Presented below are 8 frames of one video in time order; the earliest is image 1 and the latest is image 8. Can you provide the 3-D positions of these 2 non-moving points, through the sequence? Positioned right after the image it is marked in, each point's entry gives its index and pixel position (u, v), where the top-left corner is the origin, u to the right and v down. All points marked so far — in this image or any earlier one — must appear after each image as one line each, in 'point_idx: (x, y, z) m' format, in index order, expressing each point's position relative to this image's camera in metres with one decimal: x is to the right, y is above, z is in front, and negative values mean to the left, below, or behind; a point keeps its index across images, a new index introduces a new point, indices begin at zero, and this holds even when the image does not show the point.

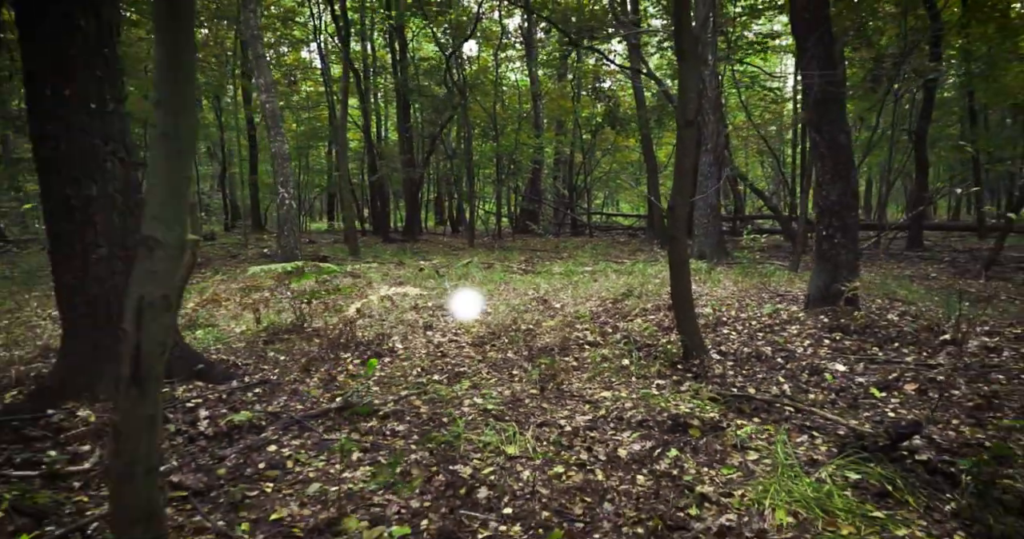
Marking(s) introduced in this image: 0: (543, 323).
0: (+0.4, -0.6, +8.0) m
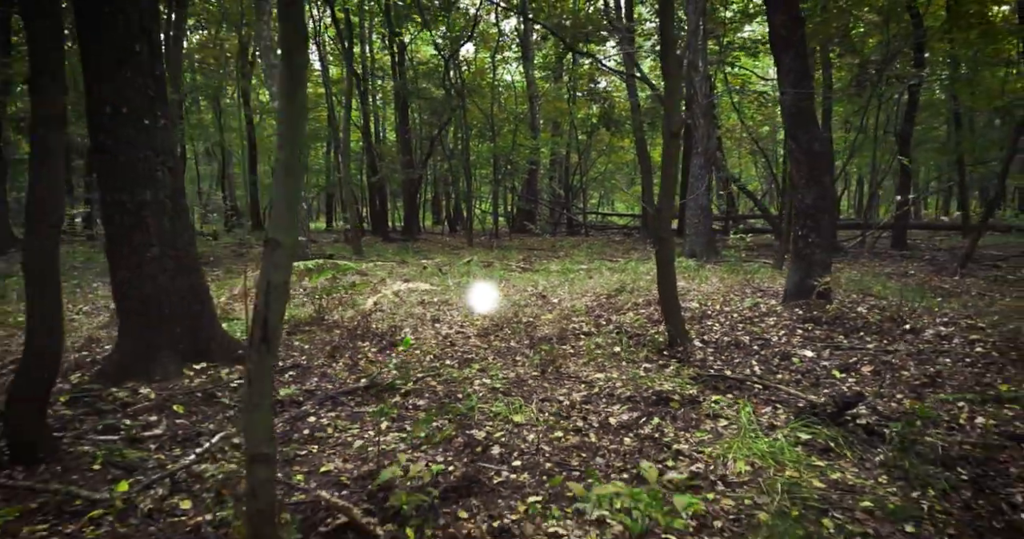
0: (+0.4, -0.6, +8.7) m
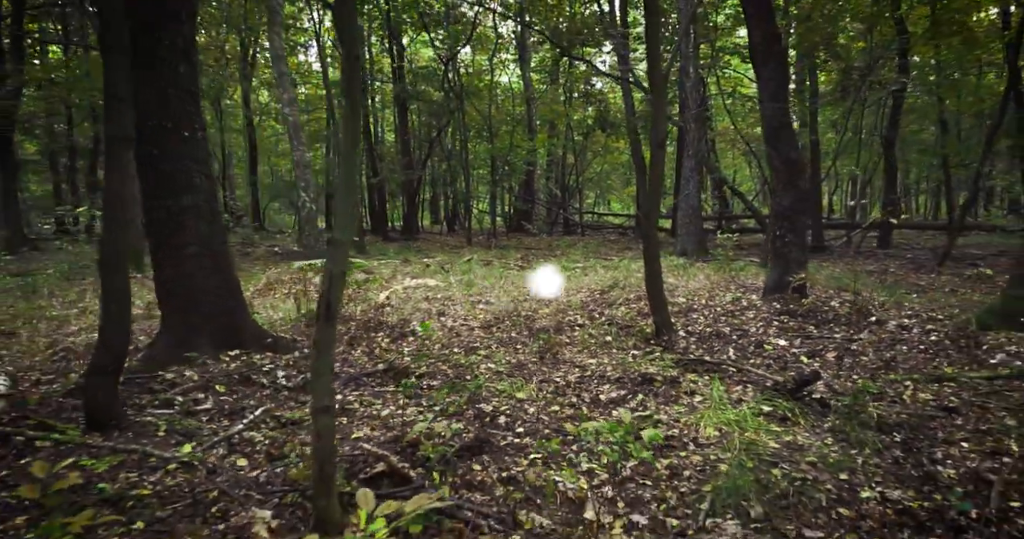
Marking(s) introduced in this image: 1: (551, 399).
0: (+0.4, -0.5, +9.5) m
1: (+0.3, -1.0, +5.4) m
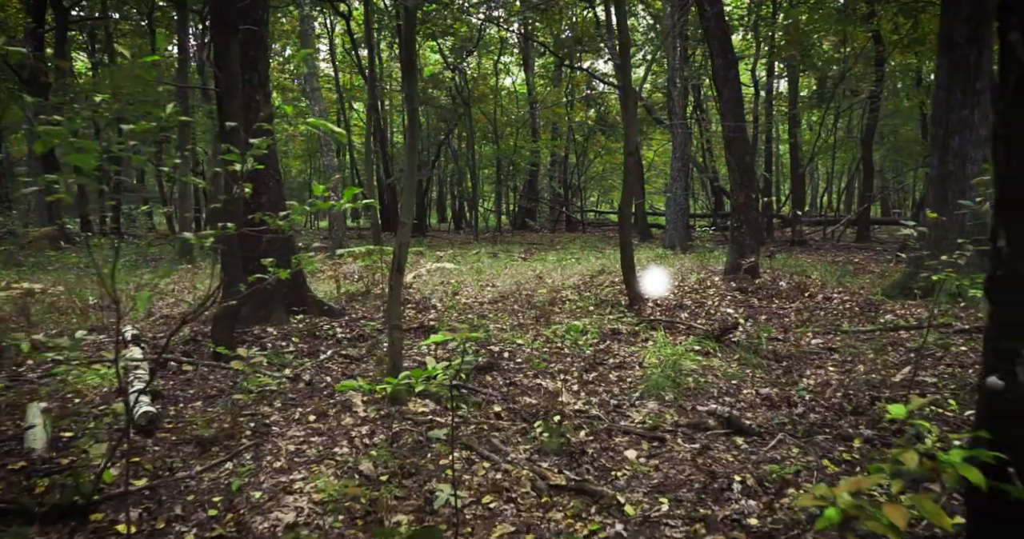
0: (+0.5, -0.3, +11.4) m
1: (+0.3, -0.8, +7.4) m
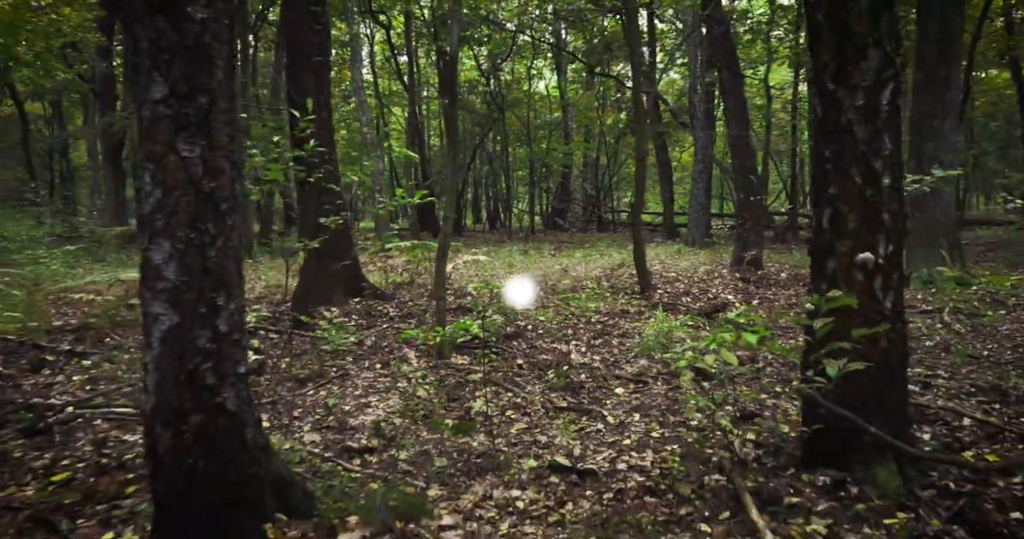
0: (+1.0, -0.2, +12.8) m
1: (+0.6, -0.6, +8.8) m
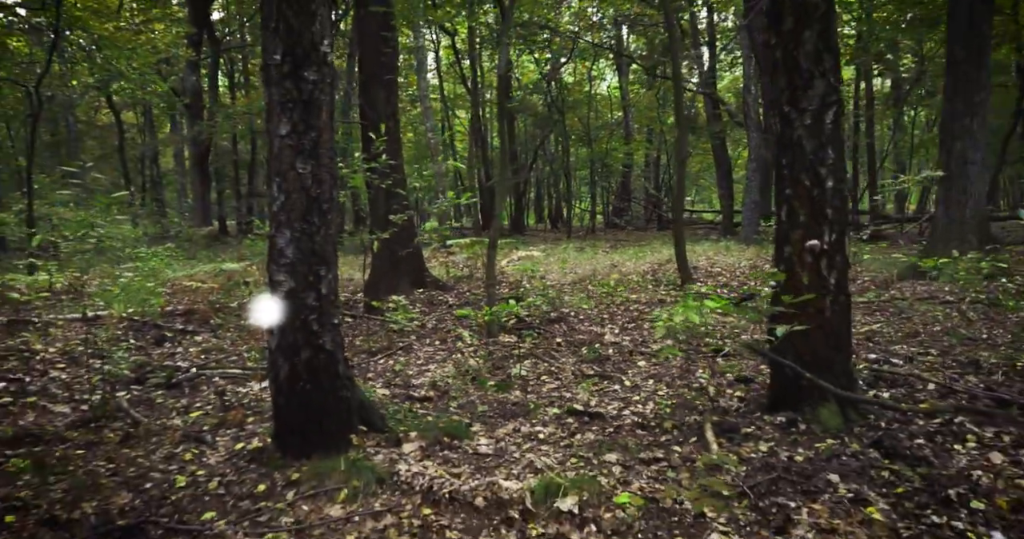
0: (+2.0, -0.1, +13.7) m
1: (+1.3, -0.5, +9.7) m
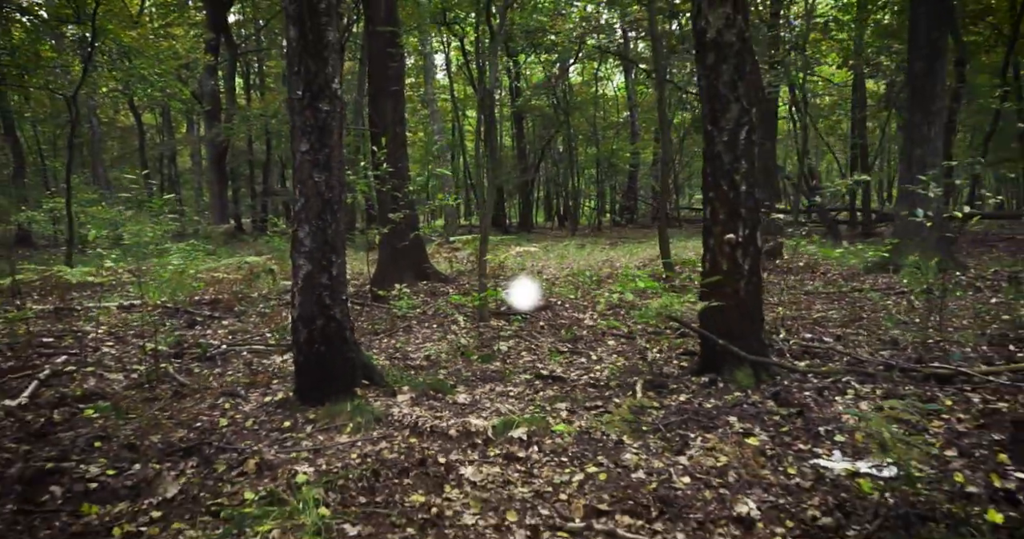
0: (+1.9, 0.0, +14.6) m
1: (+1.2, -0.4, +10.6) m
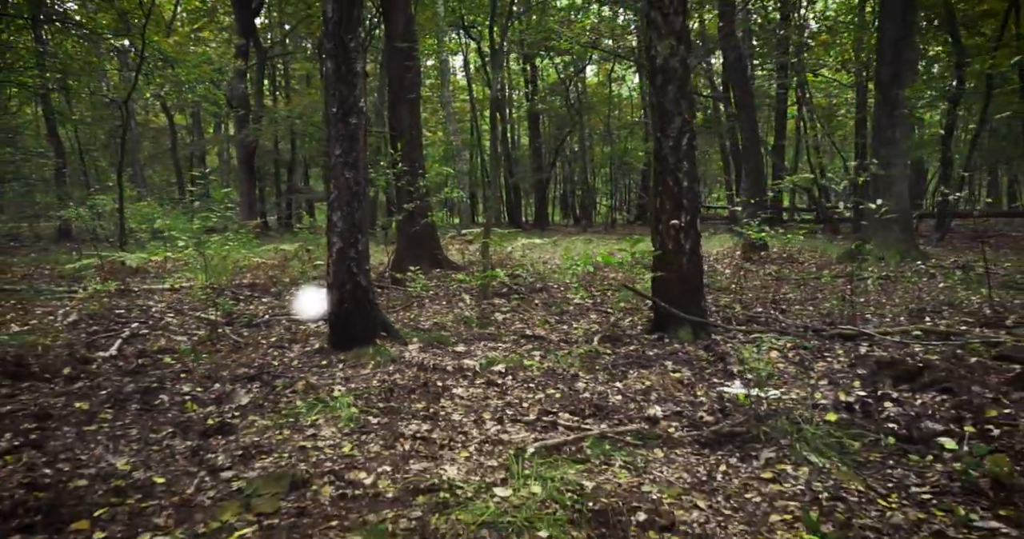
0: (+2.1, +0.2, +15.9) m
1: (+1.2, -0.2, +11.9) m
